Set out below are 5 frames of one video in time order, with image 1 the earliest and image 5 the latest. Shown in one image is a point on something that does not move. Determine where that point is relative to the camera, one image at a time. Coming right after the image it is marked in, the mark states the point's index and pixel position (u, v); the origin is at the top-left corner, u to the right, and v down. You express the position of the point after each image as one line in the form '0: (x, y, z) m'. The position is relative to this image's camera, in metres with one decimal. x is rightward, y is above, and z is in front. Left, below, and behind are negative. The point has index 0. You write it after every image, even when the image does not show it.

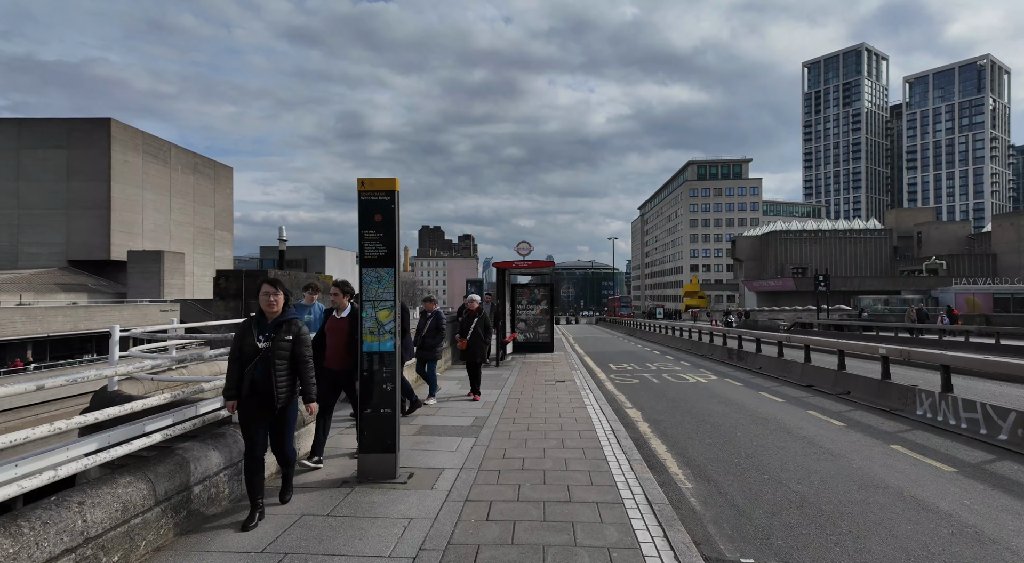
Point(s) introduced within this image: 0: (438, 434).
0: (-0.9, -1.8, +7.0) m
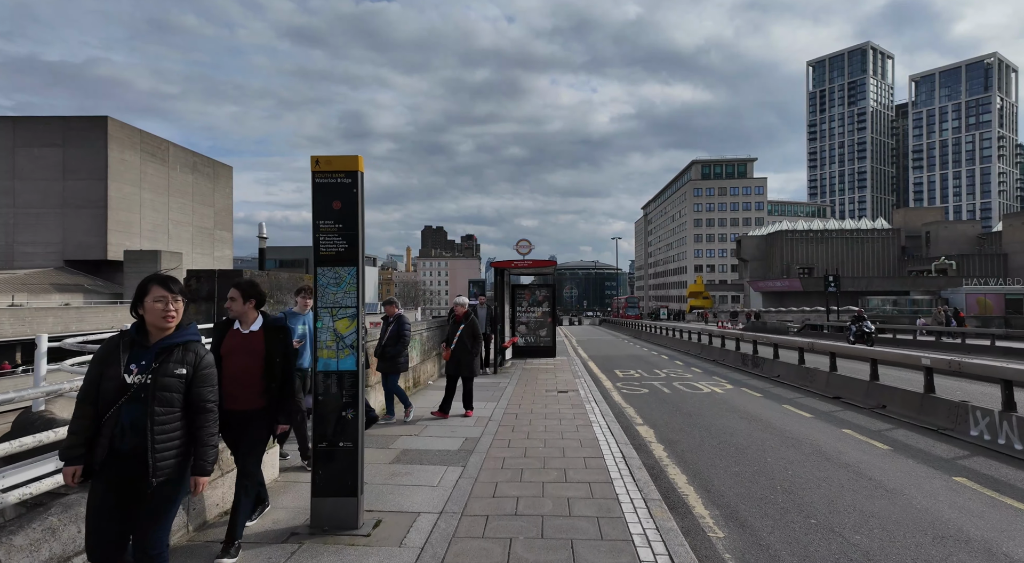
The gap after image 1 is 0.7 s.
0: (-0.9, -1.8, +6.0) m
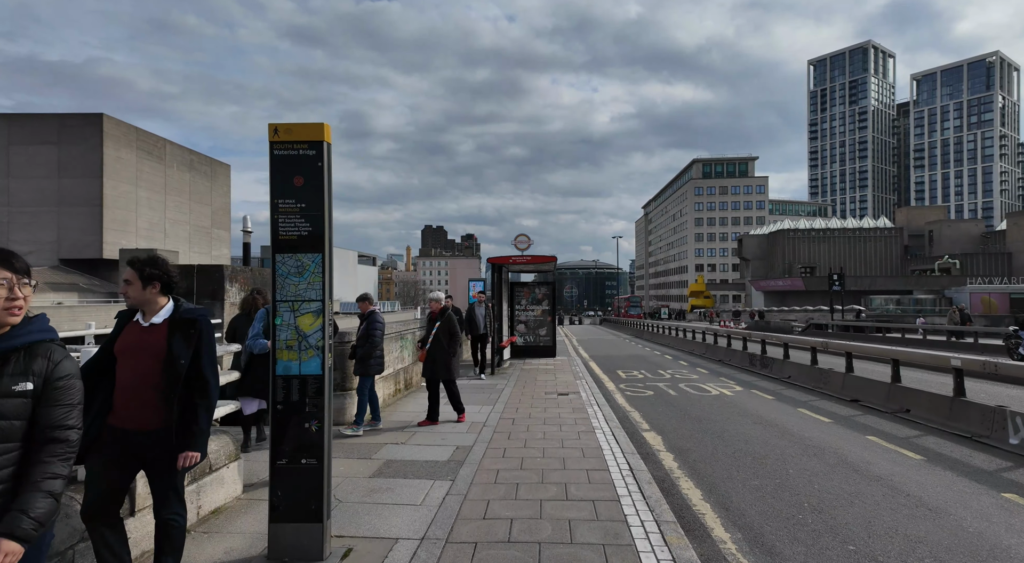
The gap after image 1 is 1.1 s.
0: (-1.0, -1.7, +5.3) m
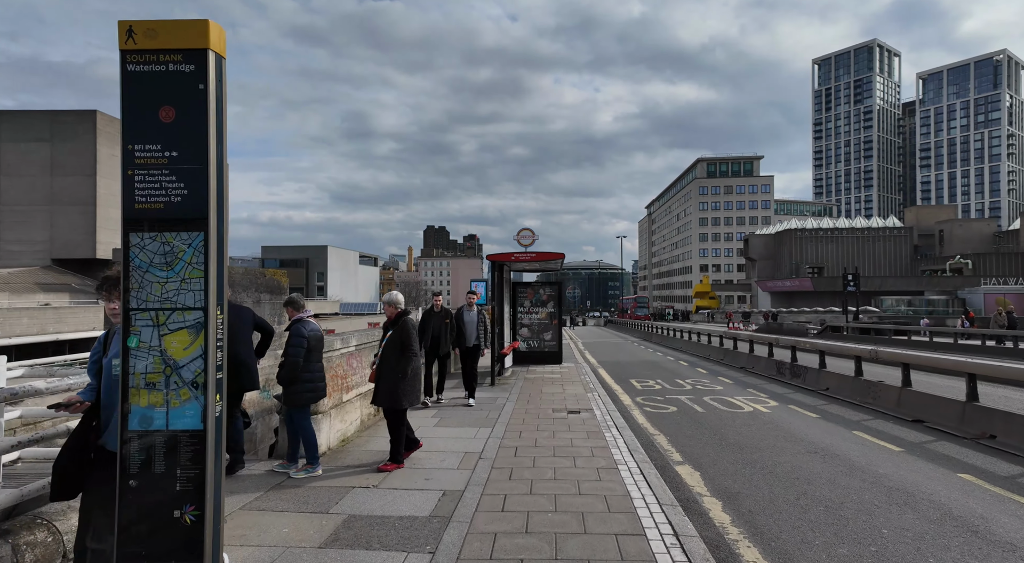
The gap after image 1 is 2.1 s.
0: (-1.0, -1.7, +3.9) m
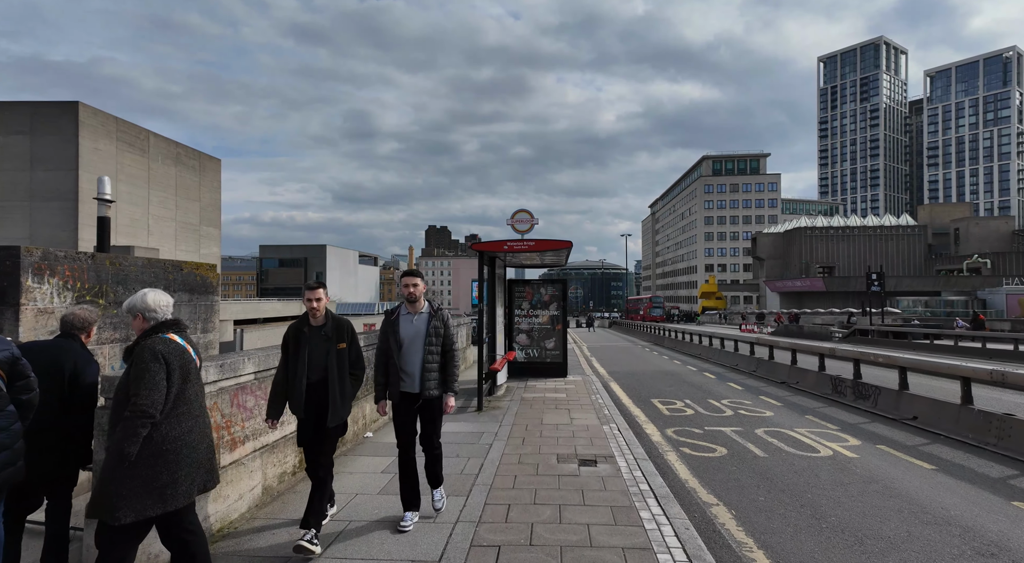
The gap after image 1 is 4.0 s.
0: (-1.1, -1.7, +1.3) m
